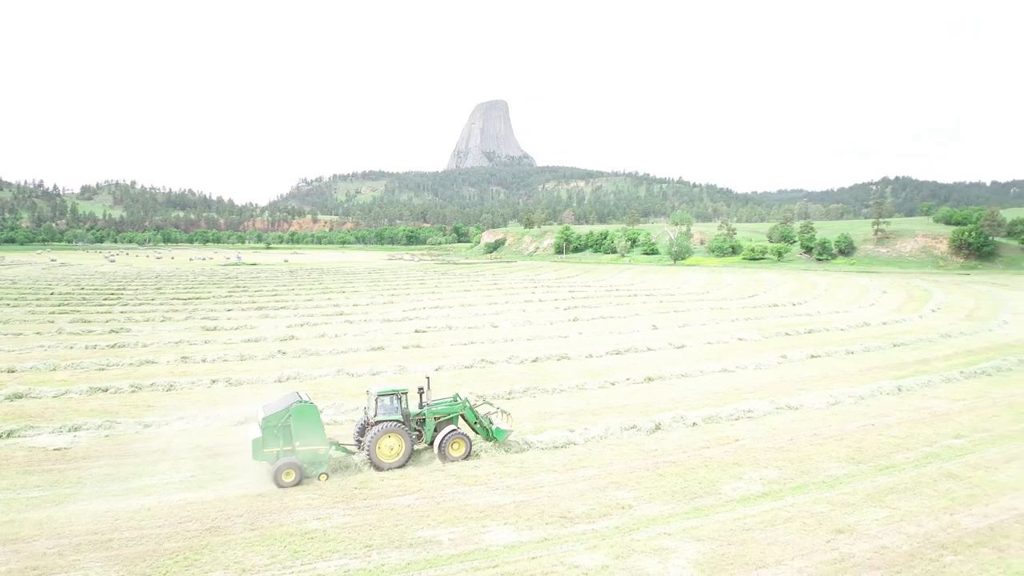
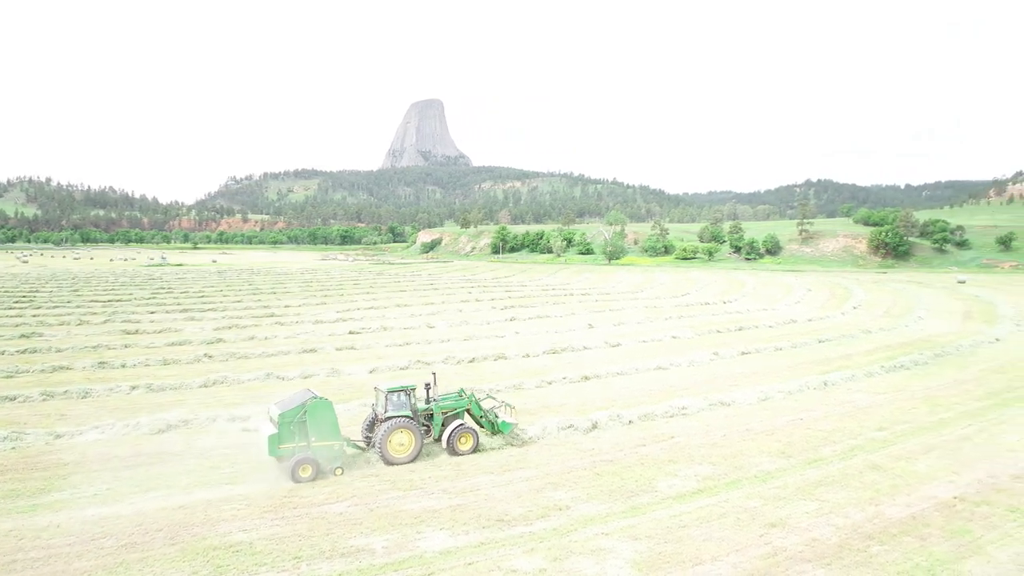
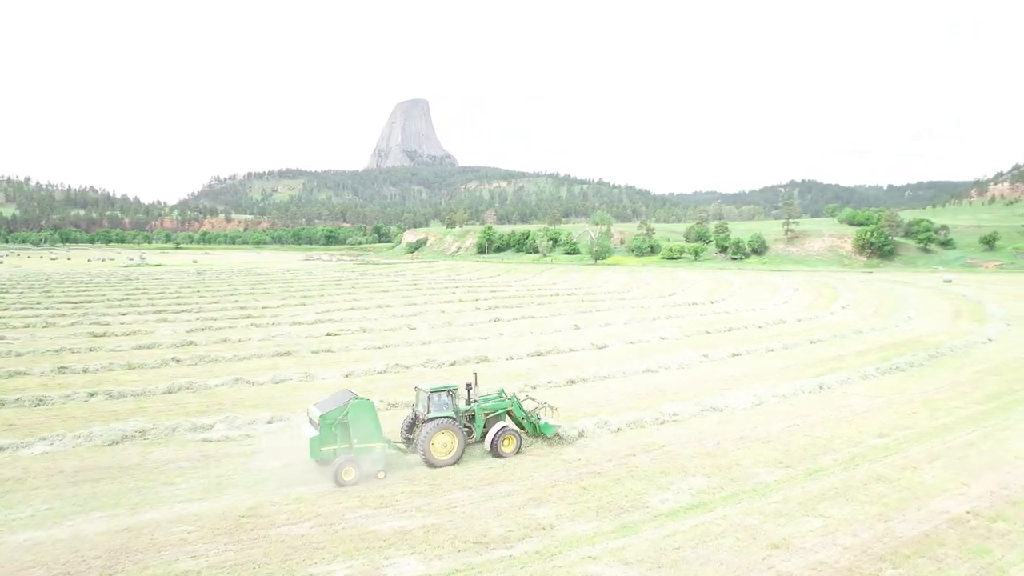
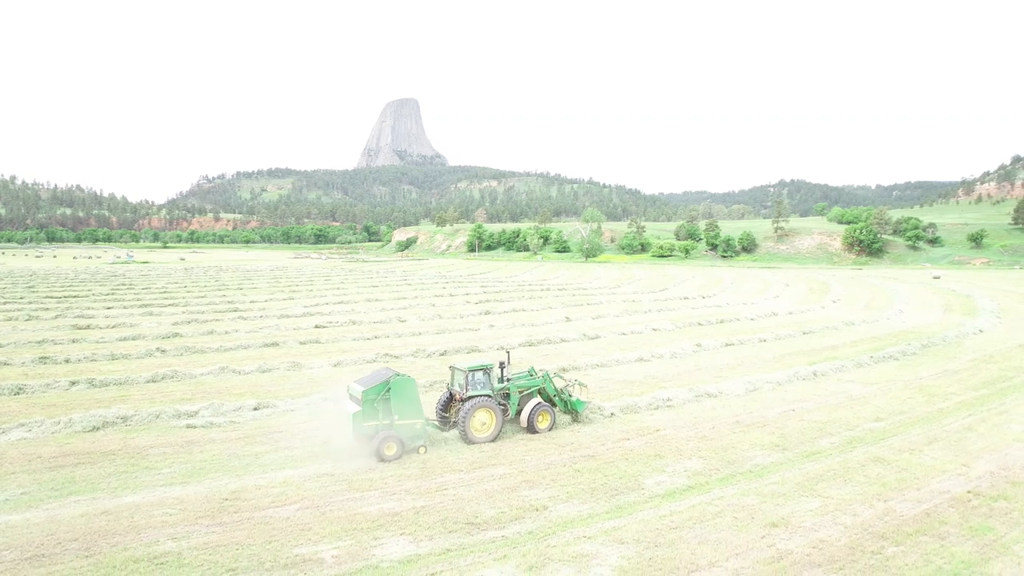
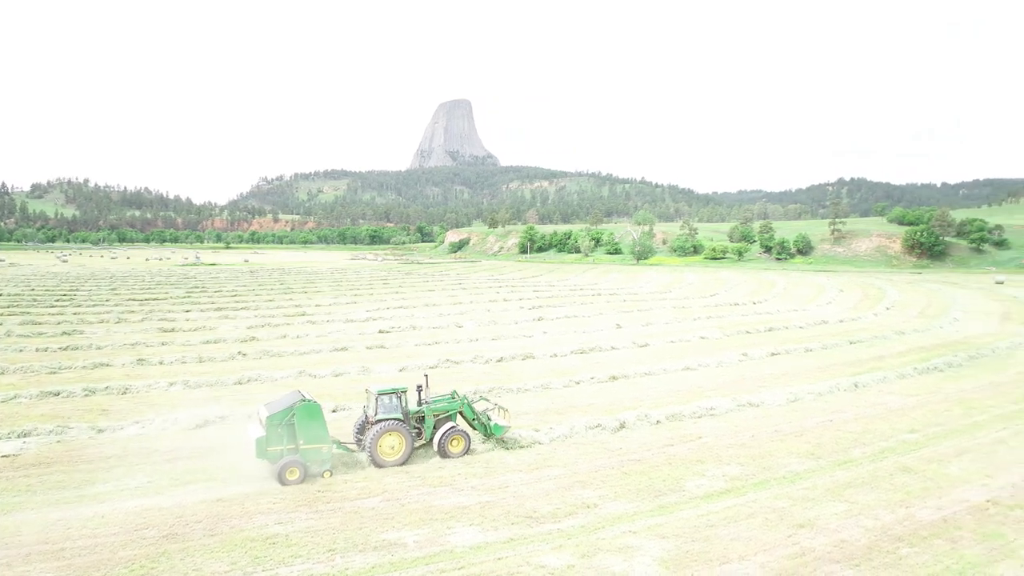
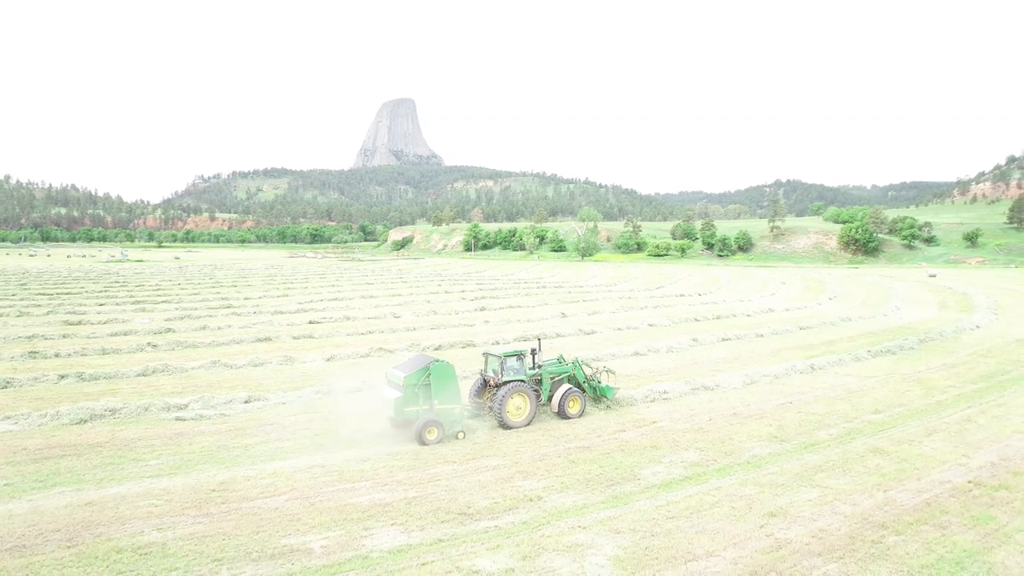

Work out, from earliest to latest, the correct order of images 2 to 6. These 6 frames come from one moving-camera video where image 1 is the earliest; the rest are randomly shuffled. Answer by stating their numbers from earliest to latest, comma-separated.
5, 2, 3, 4, 6
